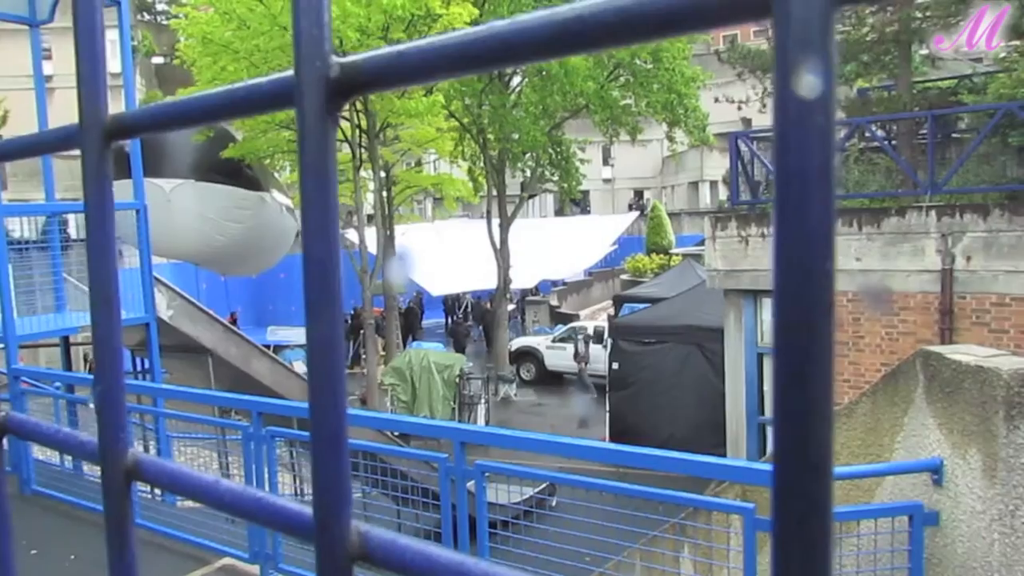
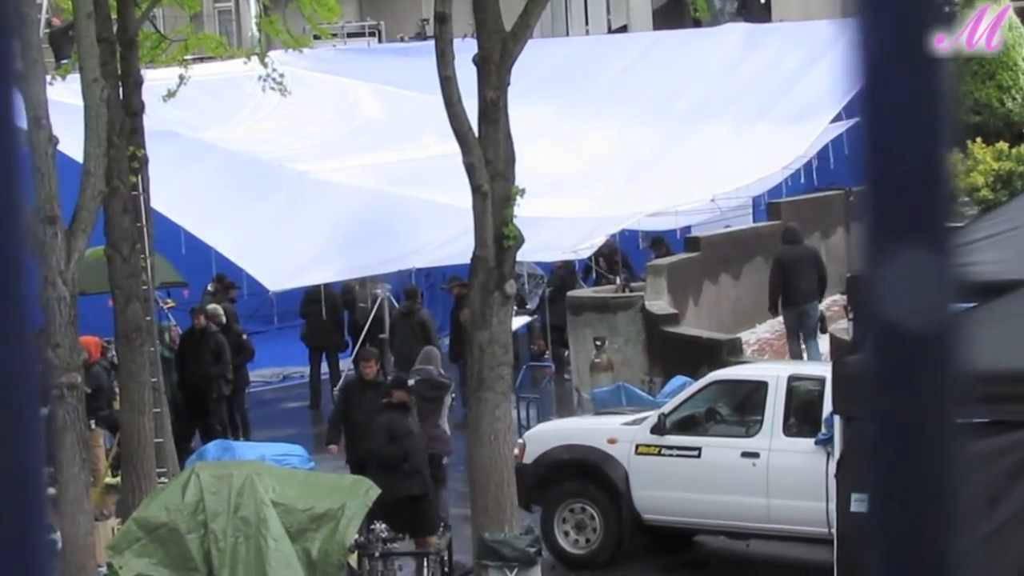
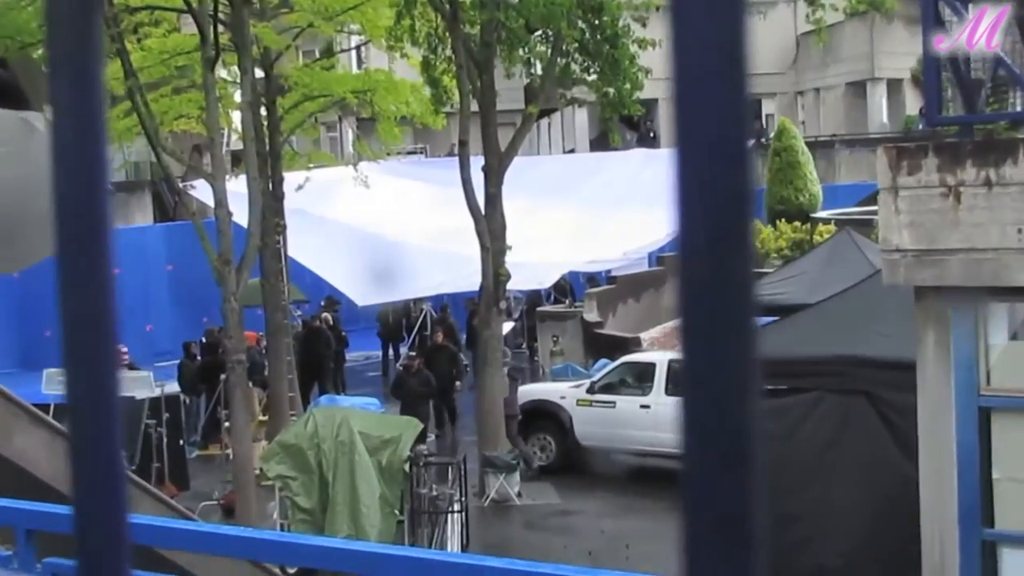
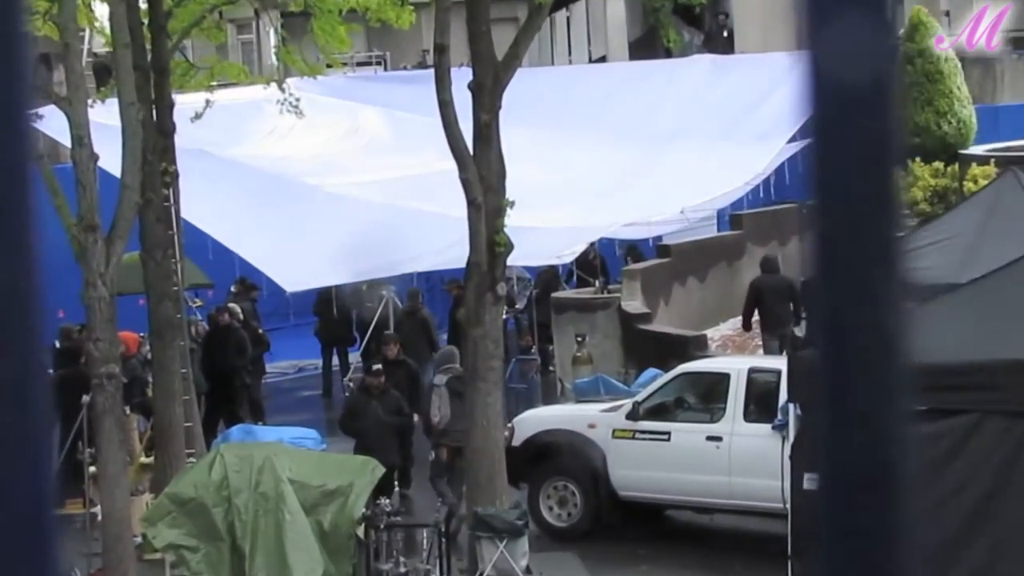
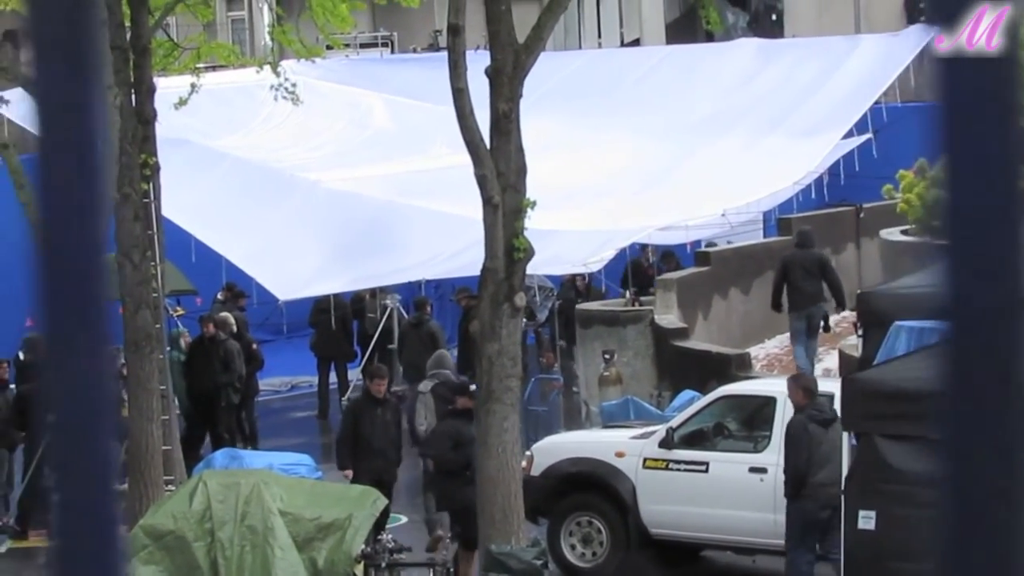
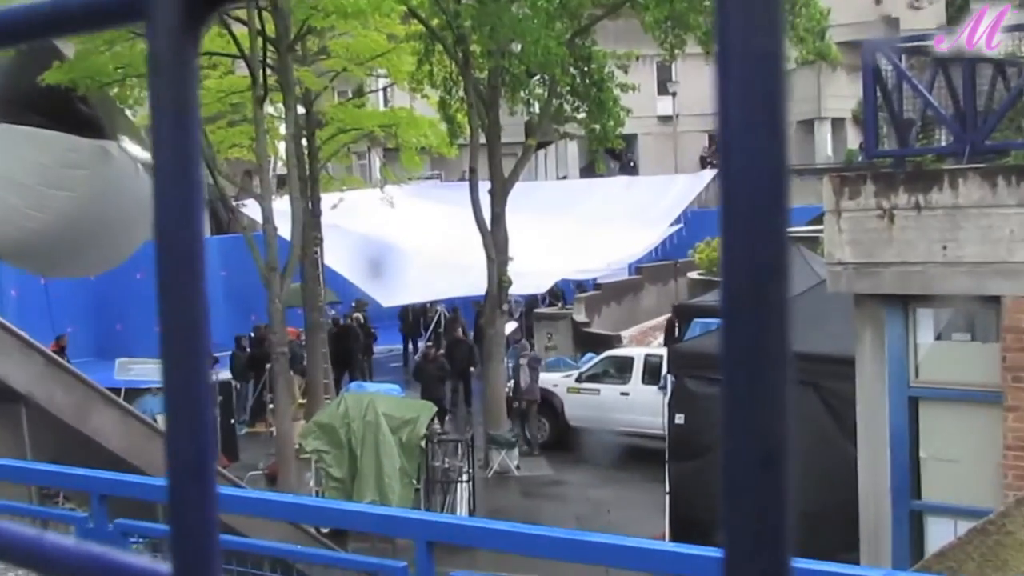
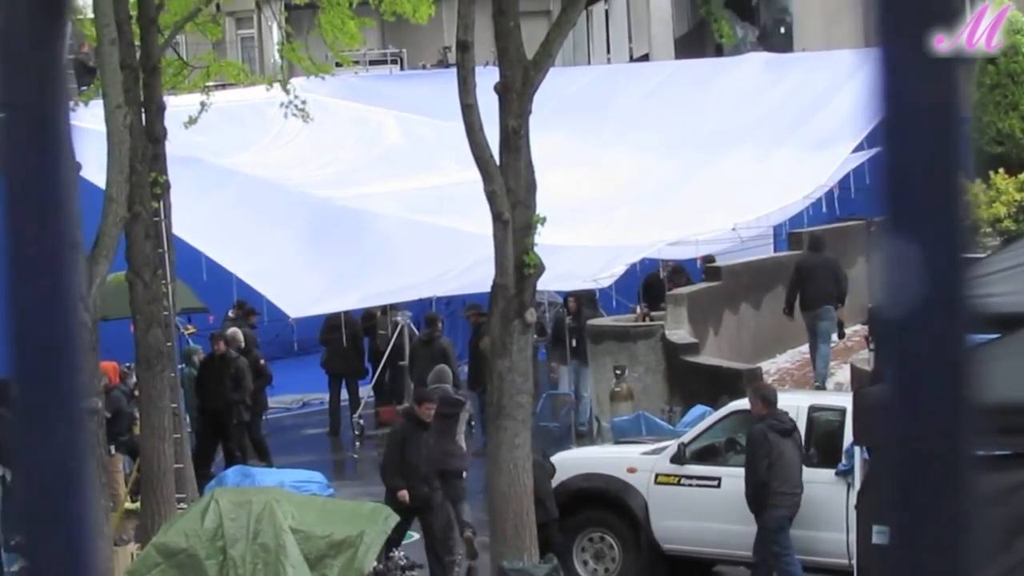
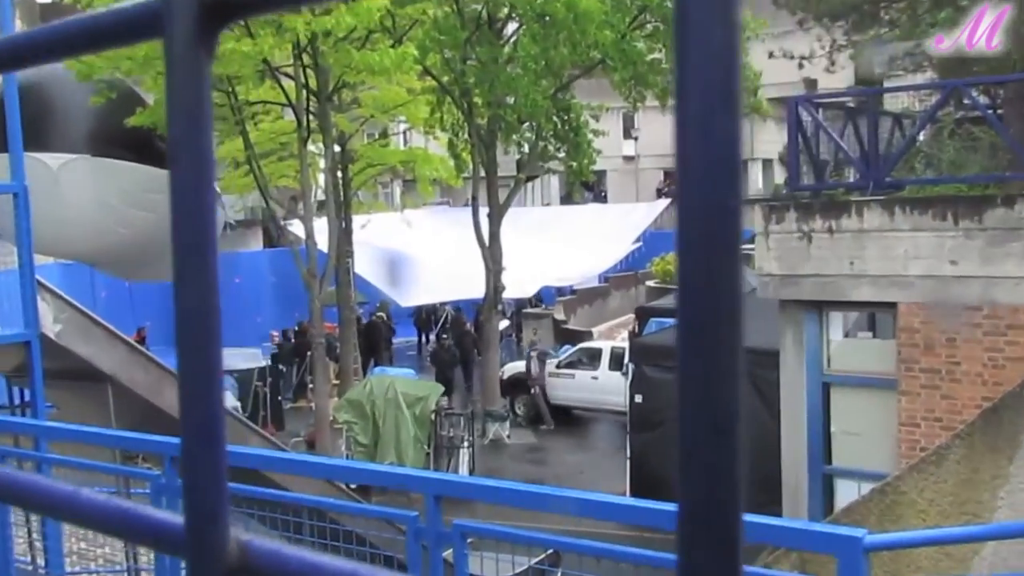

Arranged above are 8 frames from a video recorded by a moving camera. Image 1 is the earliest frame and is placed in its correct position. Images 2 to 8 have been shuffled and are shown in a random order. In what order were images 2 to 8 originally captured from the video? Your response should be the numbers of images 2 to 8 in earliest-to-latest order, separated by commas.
8, 6, 3, 4, 2, 5, 7
